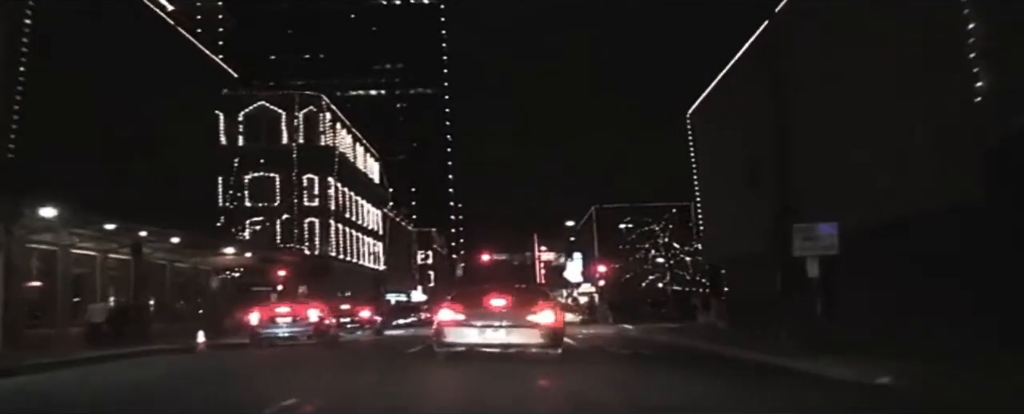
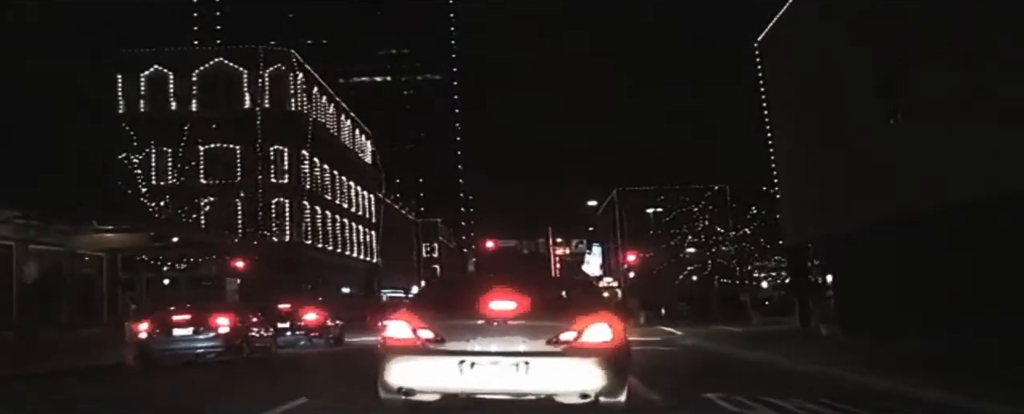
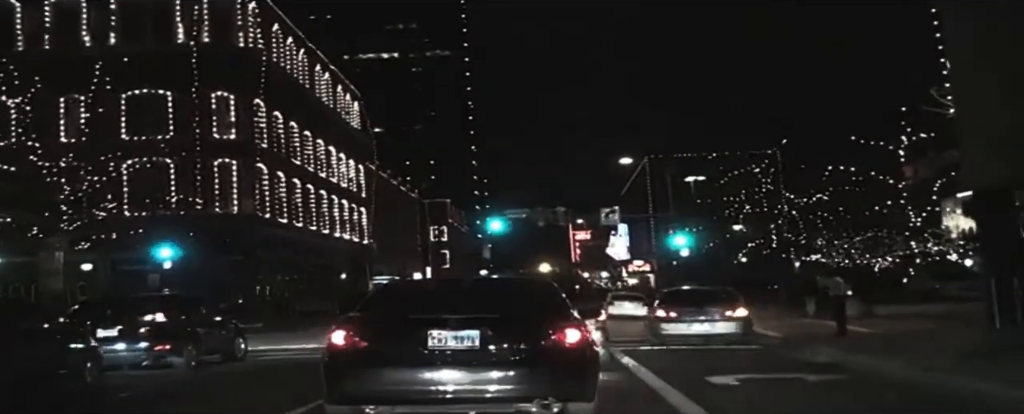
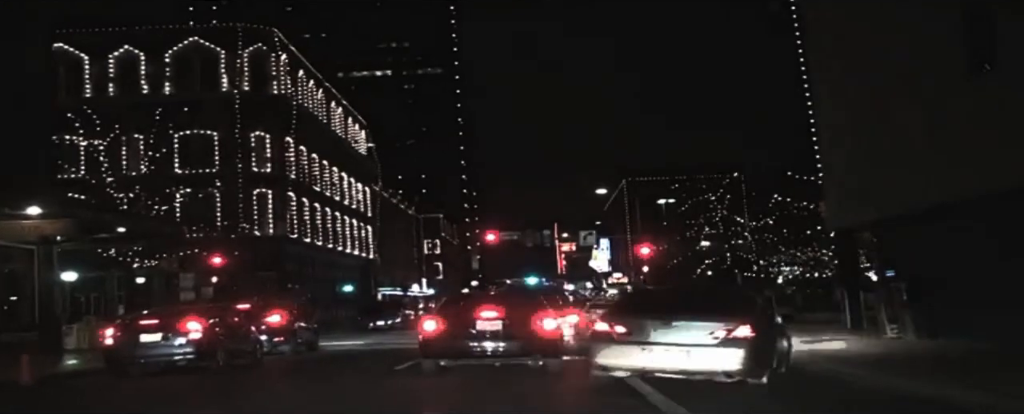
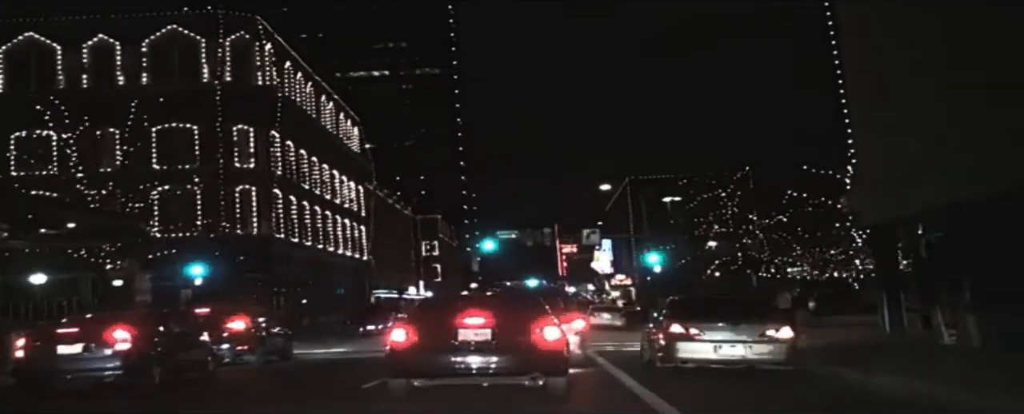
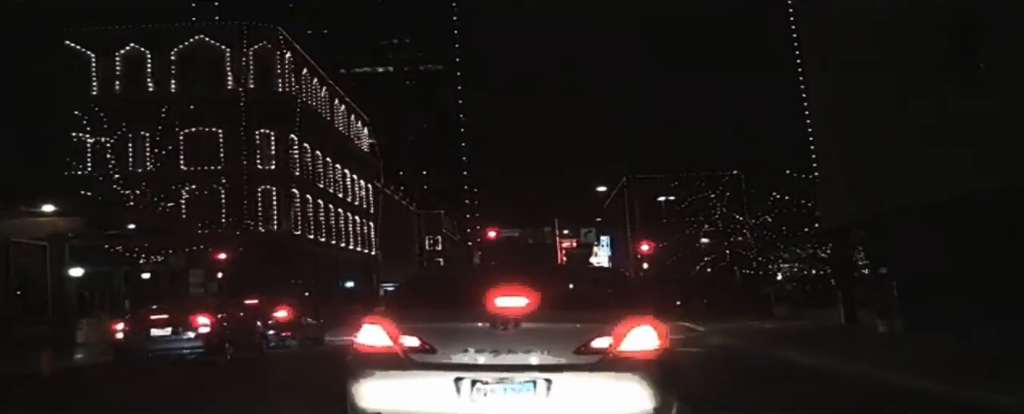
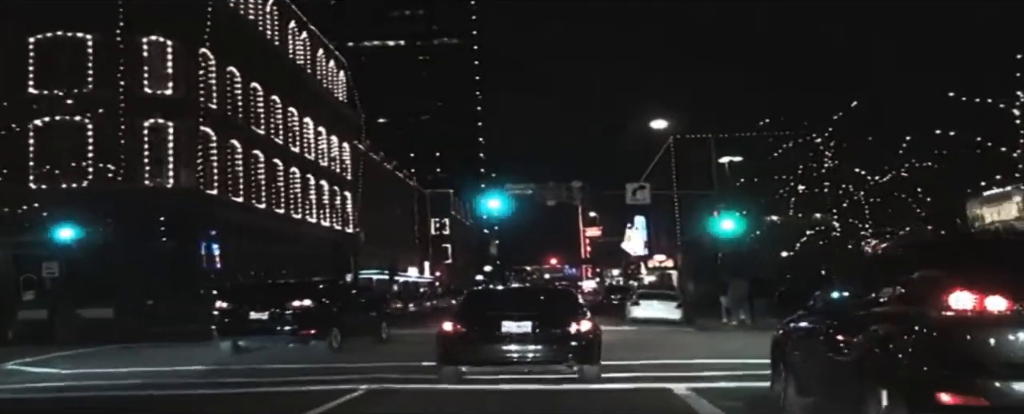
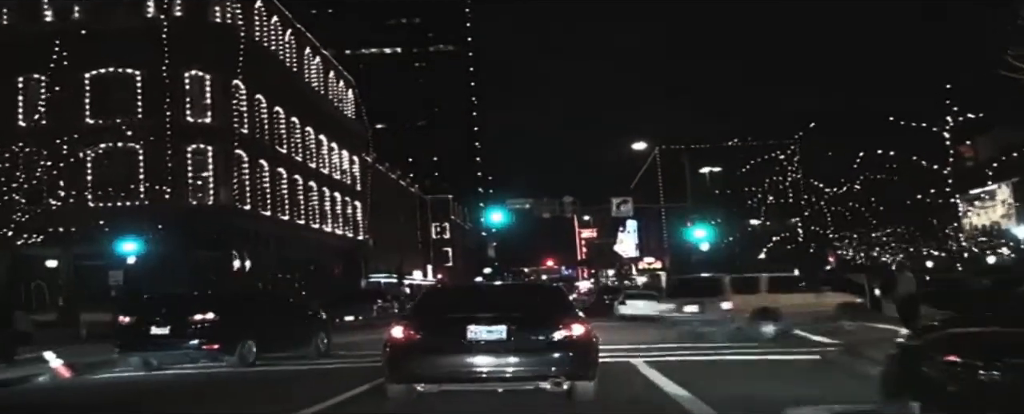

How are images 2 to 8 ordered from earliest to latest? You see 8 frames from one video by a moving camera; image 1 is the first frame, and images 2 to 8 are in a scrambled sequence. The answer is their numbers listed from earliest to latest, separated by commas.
2, 6, 4, 5, 3, 8, 7
